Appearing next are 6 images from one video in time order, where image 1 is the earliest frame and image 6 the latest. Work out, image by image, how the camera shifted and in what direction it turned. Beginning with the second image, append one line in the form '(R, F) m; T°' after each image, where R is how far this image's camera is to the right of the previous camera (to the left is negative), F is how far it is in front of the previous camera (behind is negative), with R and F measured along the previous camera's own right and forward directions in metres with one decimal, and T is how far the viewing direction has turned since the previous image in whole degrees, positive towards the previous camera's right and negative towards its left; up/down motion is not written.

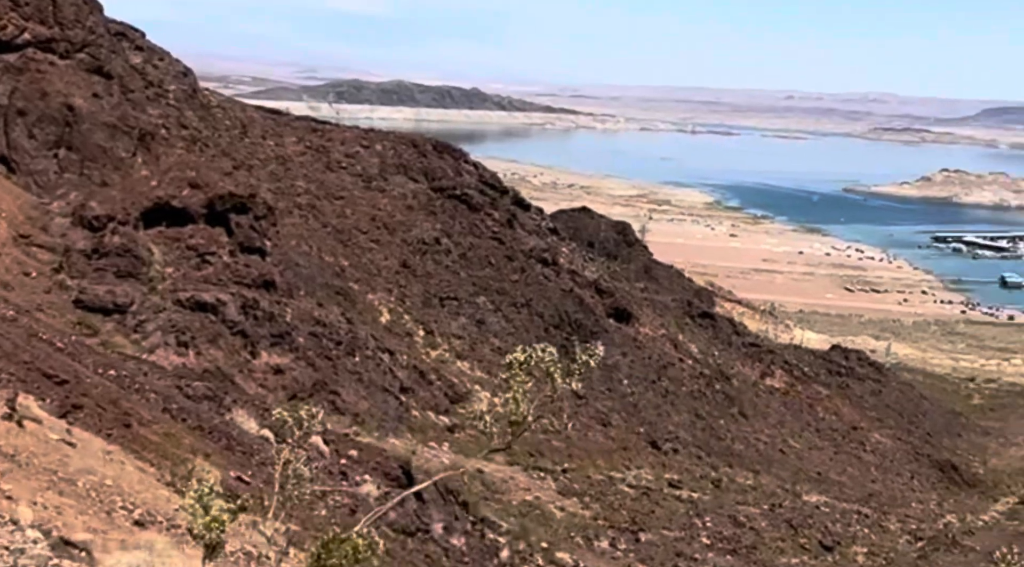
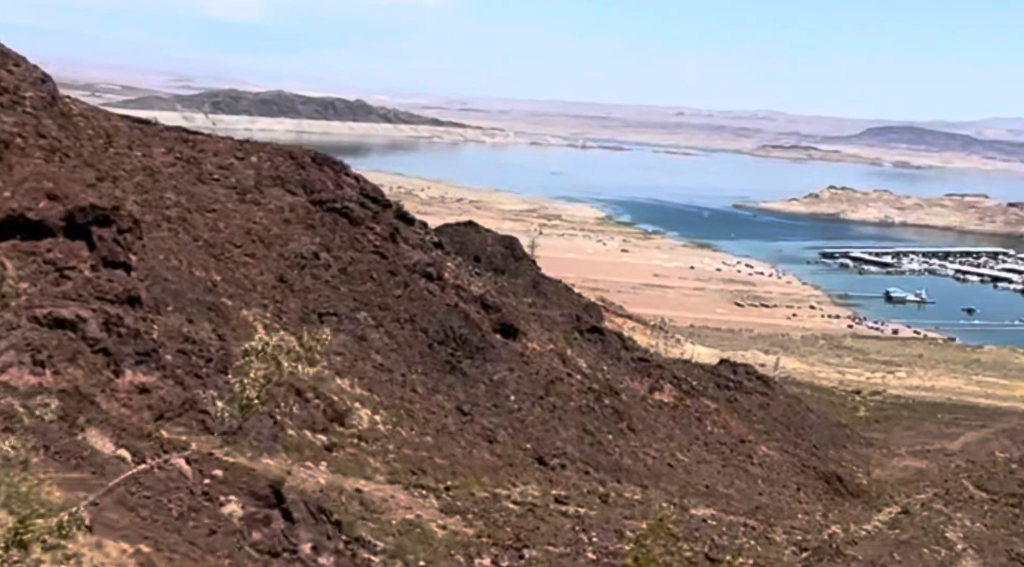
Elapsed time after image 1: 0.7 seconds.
(+0.5, +0.2) m; +4°
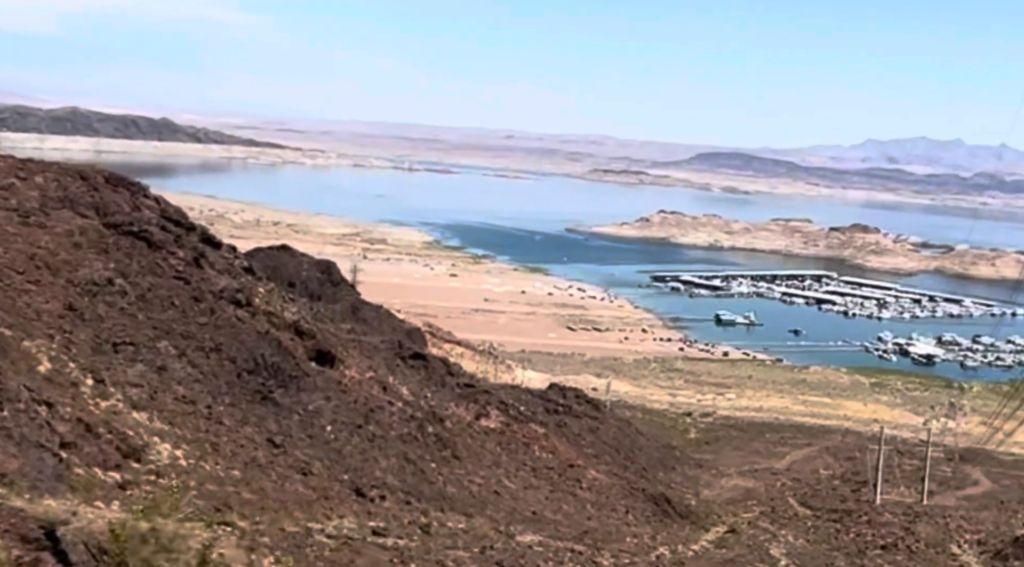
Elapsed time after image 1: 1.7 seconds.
(+0.8, +0.3) m; +7°
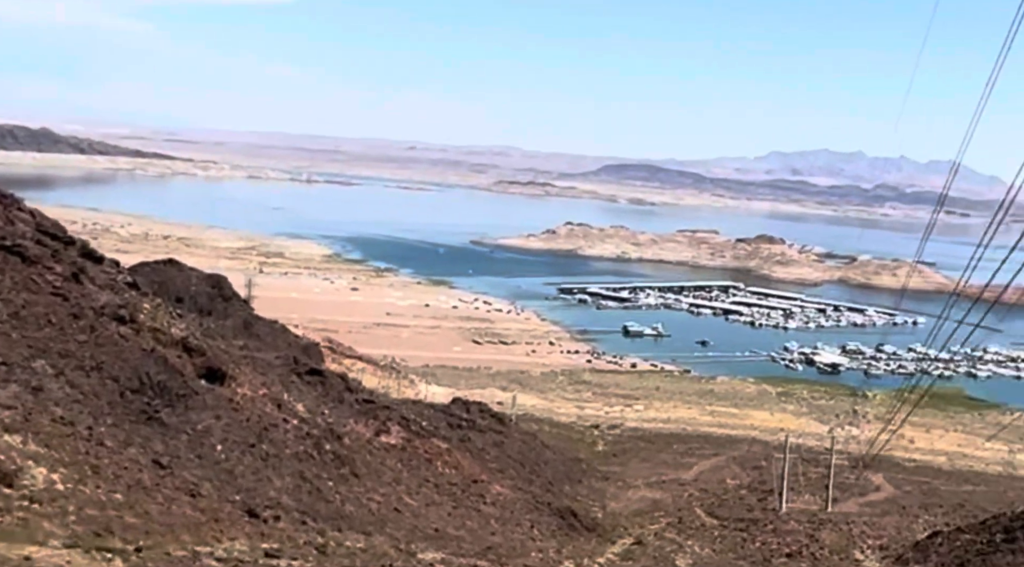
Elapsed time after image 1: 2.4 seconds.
(+0.5, +0.2) m; +4°
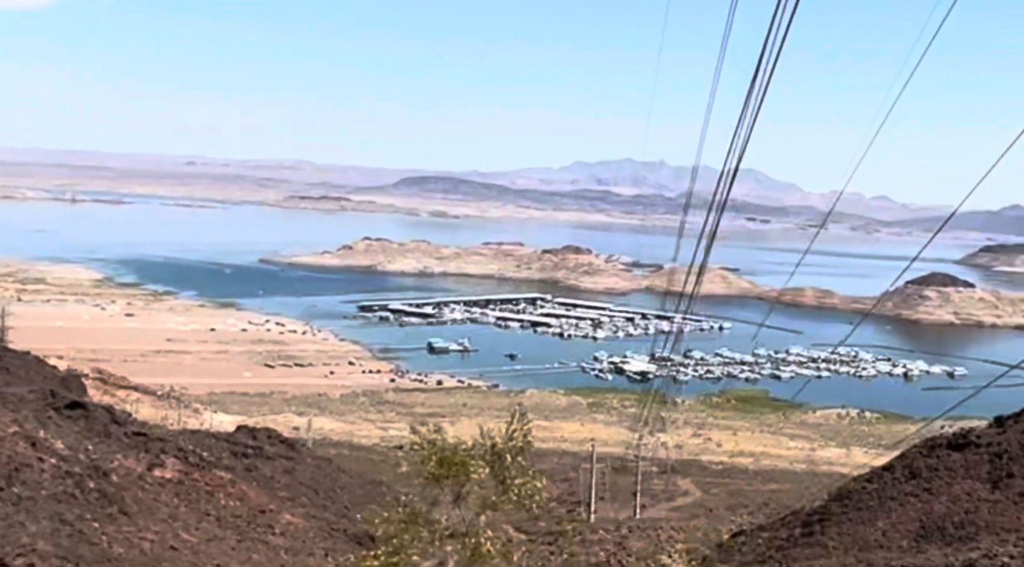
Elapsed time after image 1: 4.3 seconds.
(+1.1, +0.4) m; +8°
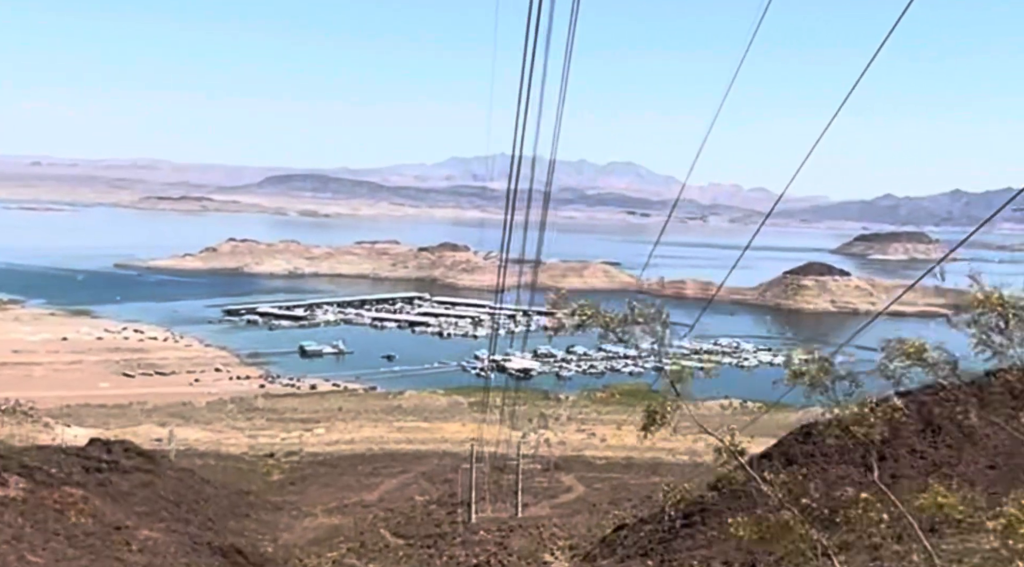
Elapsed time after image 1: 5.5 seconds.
(+0.7, +0.4) m; +5°
